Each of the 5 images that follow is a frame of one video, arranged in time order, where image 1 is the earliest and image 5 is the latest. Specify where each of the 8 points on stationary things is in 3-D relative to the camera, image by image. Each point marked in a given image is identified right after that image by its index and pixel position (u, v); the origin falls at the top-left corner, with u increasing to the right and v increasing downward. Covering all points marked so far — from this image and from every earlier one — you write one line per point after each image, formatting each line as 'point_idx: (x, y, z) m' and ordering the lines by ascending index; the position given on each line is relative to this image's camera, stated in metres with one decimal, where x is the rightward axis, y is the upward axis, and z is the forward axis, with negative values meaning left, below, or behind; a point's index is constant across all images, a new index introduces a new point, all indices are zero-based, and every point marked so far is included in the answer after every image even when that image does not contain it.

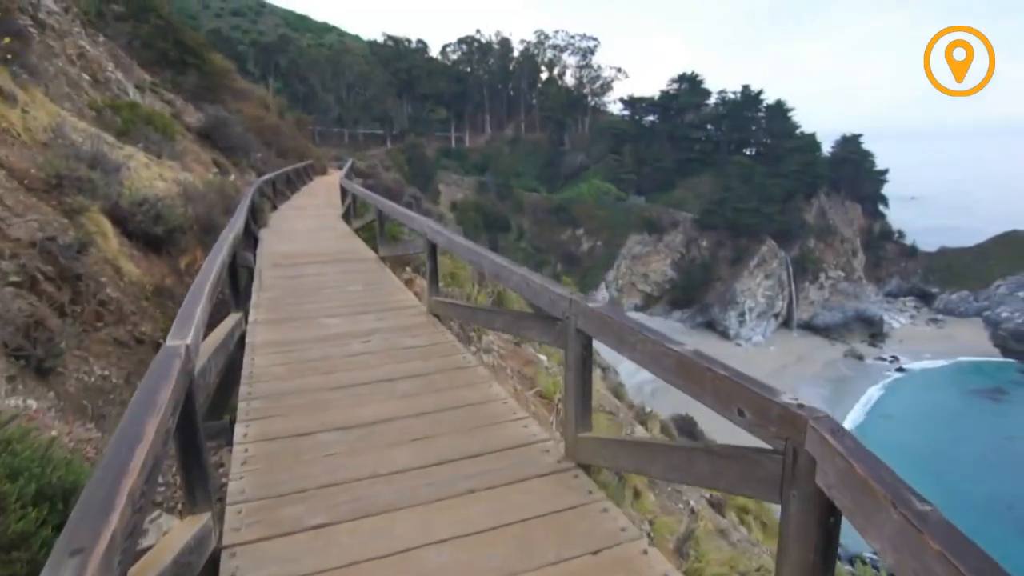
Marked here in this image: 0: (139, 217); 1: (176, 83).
0: (-3.9, +0.8, +5.9) m
1: (-10.3, +6.2, +17.4) m
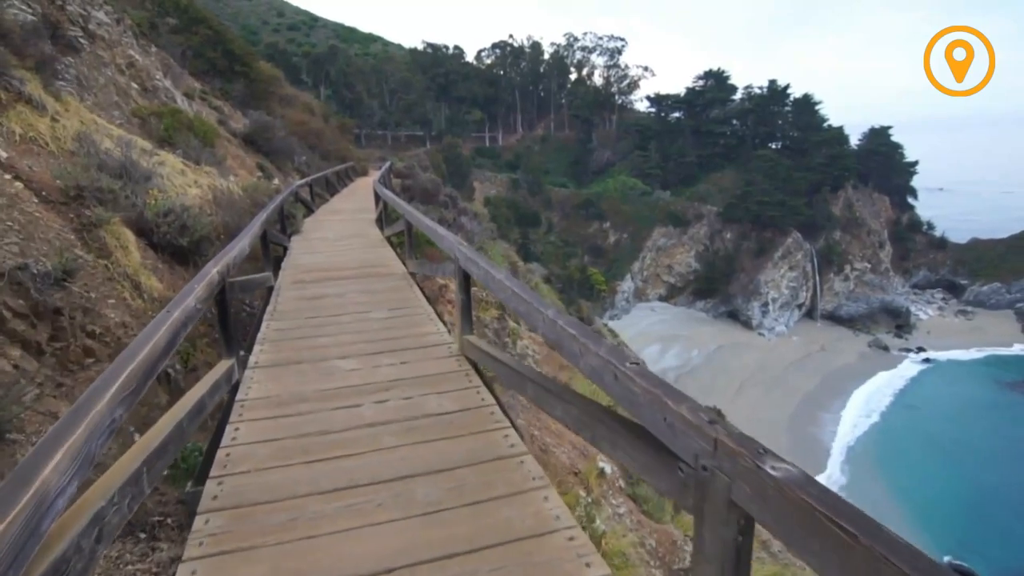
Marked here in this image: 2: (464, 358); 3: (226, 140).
0: (-3.5, +0.6, +5.6) m
1: (-8.9, +6.1, +17.5) m
2: (-0.2, -0.4, +2.8) m
3: (-6.5, +3.4, +12.7) m
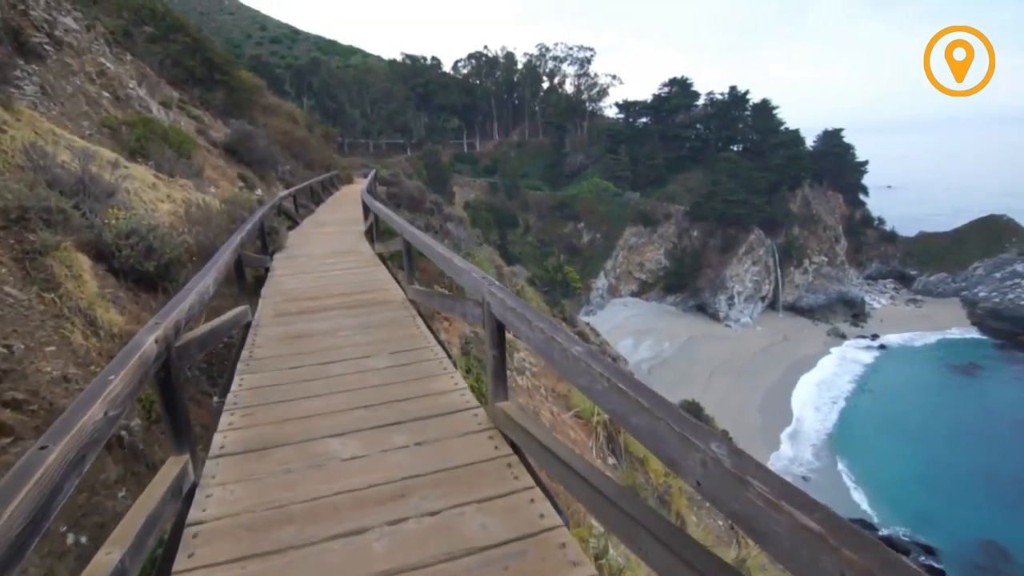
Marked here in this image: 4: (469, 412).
0: (-3.4, +0.3, +4.9) m
1: (-9.2, +5.6, +16.7) m
2: (0.0, -0.6, +2.1) m
3: (-6.6, +2.9, +12.0) m
4: (-0.2, -0.5, +2.3) m
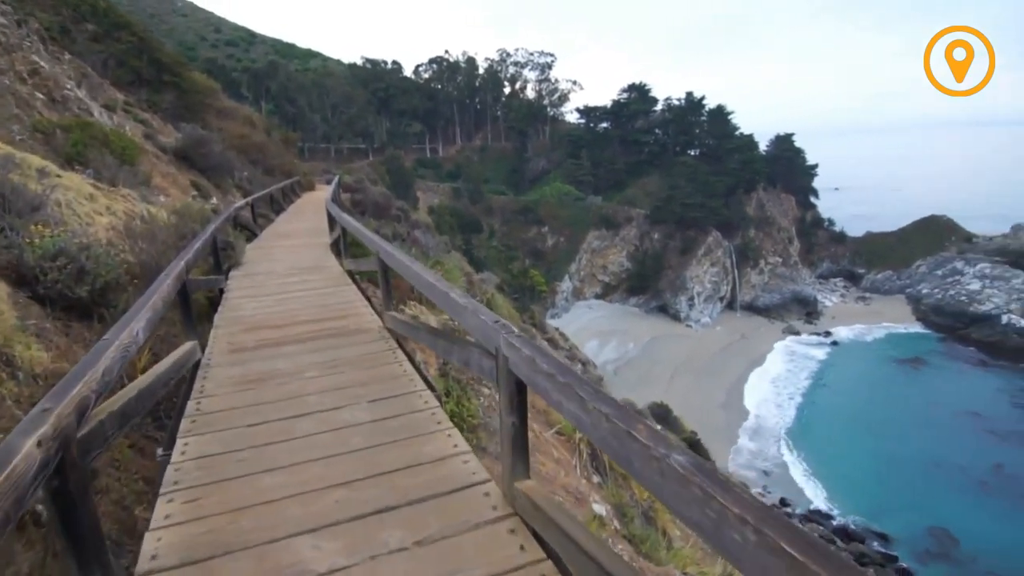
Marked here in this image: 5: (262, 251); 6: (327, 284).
0: (-3.5, +0.1, +4.2) m
1: (-10.1, +5.2, +15.7) m
2: (0.0, -0.7, +1.7) m
3: (-7.1, +2.6, +11.1) m
4: (-0.1, -0.6, +1.8) m
5: (-3.3, +0.5, +7.4) m
6: (-1.8, 0.0, +5.5) m
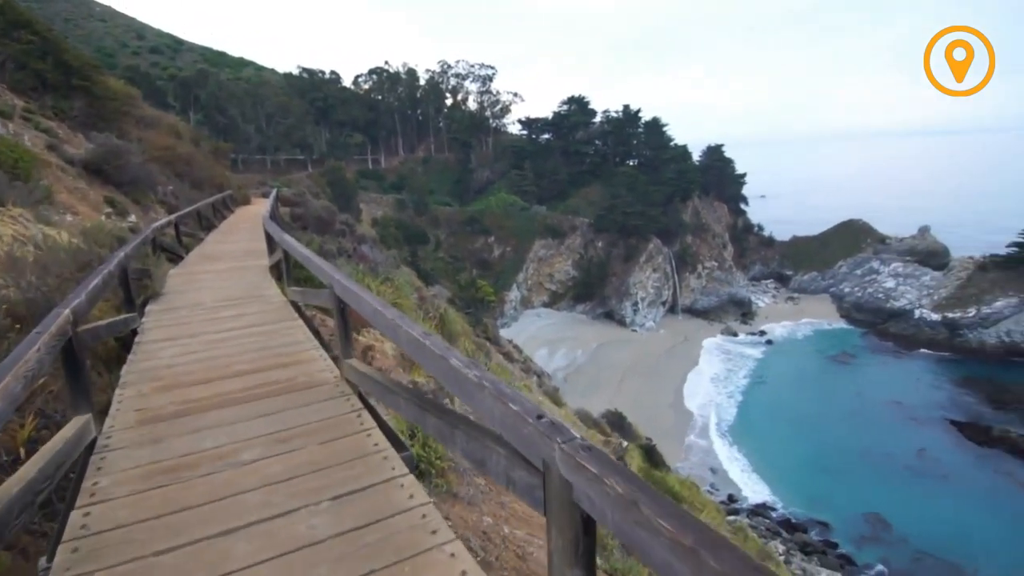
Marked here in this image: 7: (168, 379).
0: (-3.5, -0.2, +3.2) m
1: (-11.4, +4.5, +14.1) m
2: (+0.2, -0.9, +0.9) m
3: (-7.9, +2.0, +9.7) m
4: (+0.1, -0.8, +1.1) m
5: (-3.7, +0.1, +6.4) m
6: (-2.0, -0.3, +4.6) m
7: (-2.0, -0.5, +3.3) m
